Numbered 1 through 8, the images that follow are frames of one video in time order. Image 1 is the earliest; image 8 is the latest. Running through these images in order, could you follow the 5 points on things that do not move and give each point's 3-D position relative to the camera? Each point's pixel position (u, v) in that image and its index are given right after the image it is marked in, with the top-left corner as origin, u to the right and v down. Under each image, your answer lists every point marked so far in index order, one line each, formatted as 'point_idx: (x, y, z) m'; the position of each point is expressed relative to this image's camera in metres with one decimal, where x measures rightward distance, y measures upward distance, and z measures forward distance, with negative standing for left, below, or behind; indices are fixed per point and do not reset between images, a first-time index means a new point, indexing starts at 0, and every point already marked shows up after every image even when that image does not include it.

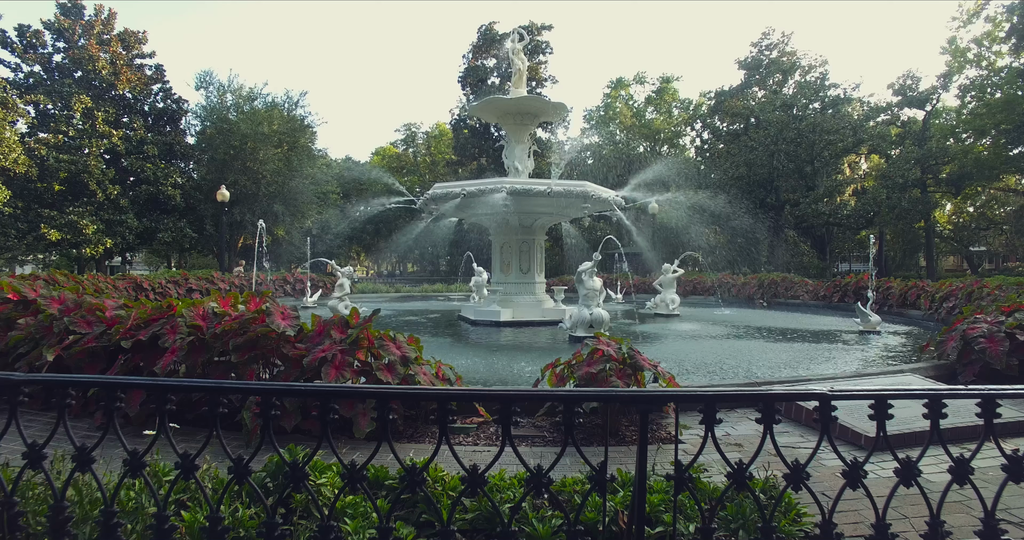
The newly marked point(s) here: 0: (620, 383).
0: (+0.6, -0.7, +3.5) m
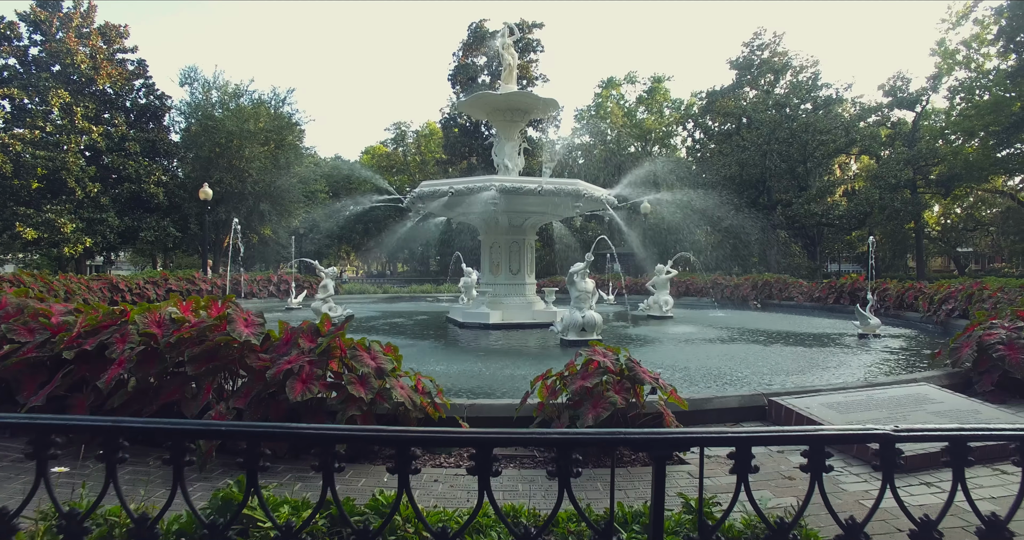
0: (+0.6, -0.7, +3.1) m
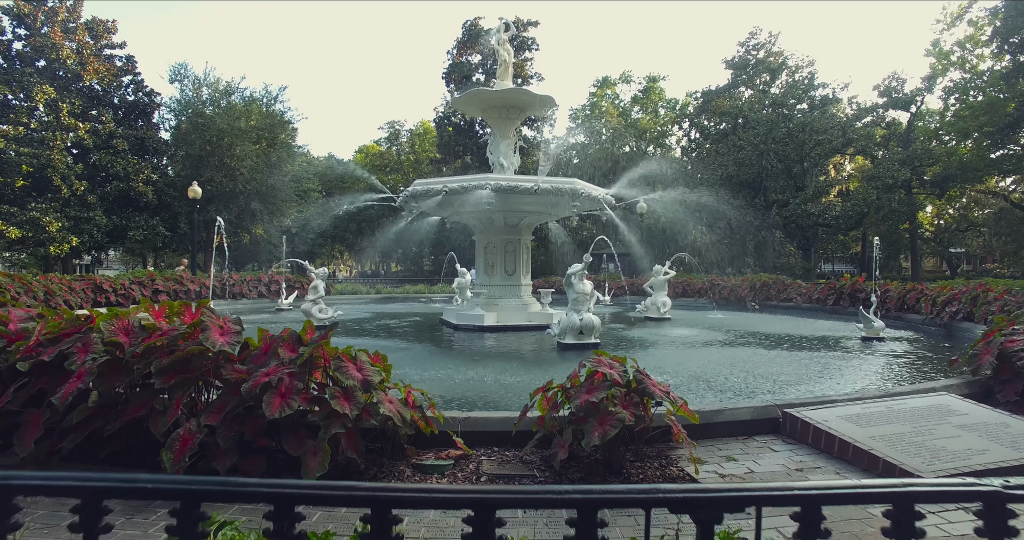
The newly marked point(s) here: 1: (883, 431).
0: (+0.6, -0.7, +2.9) m
1: (+2.2, -1.0, +3.4) m
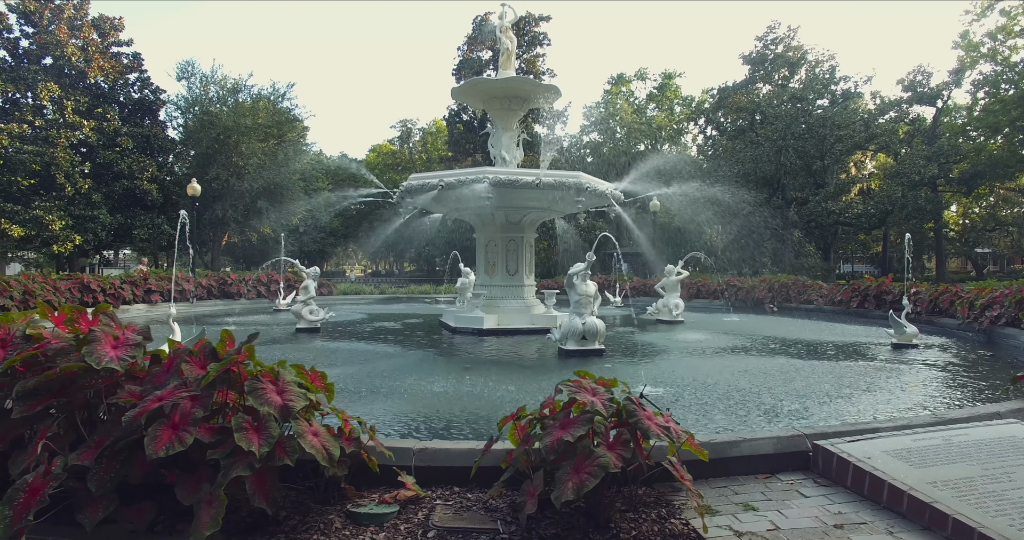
0: (+0.4, -0.7, +2.2) m
1: (+2.0, -1.0, +2.7) m
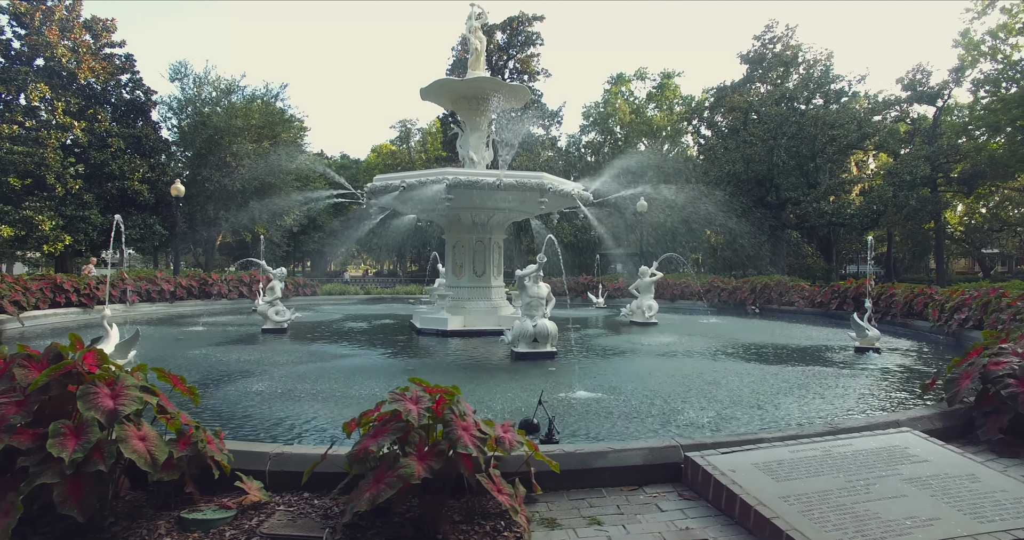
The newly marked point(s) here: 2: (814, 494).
0: (-0.3, -0.7, +2.1) m
1: (+1.3, -1.0, +2.6) m
2: (+1.3, -1.0, +2.5) m
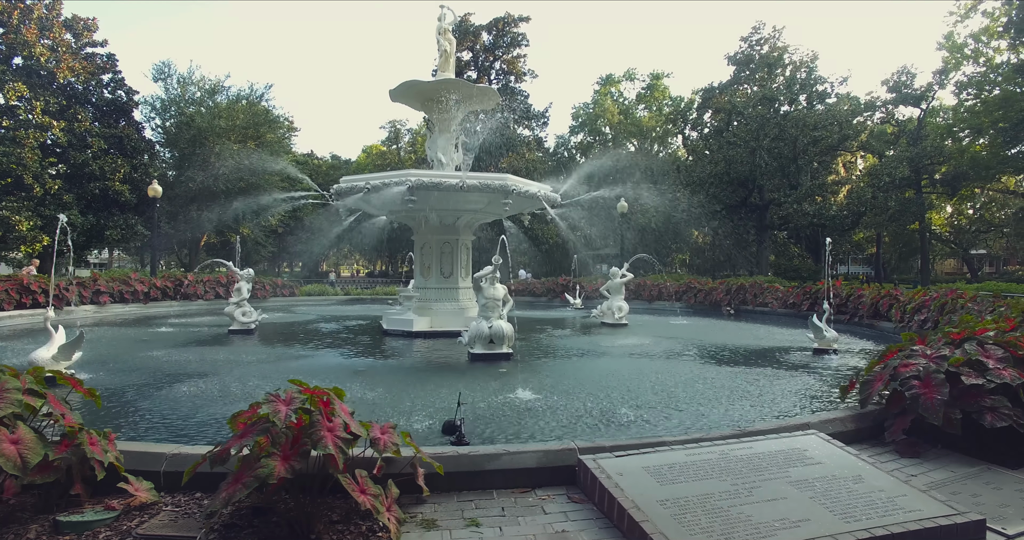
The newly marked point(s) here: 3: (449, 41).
0: (-0.9, -0.8, +2.1) m
1: (+0.8, -1.0, +2.6) m
2: (+0.8, -1.0, +2.6) m
3: (-1.2, +4.6, +11.5) m
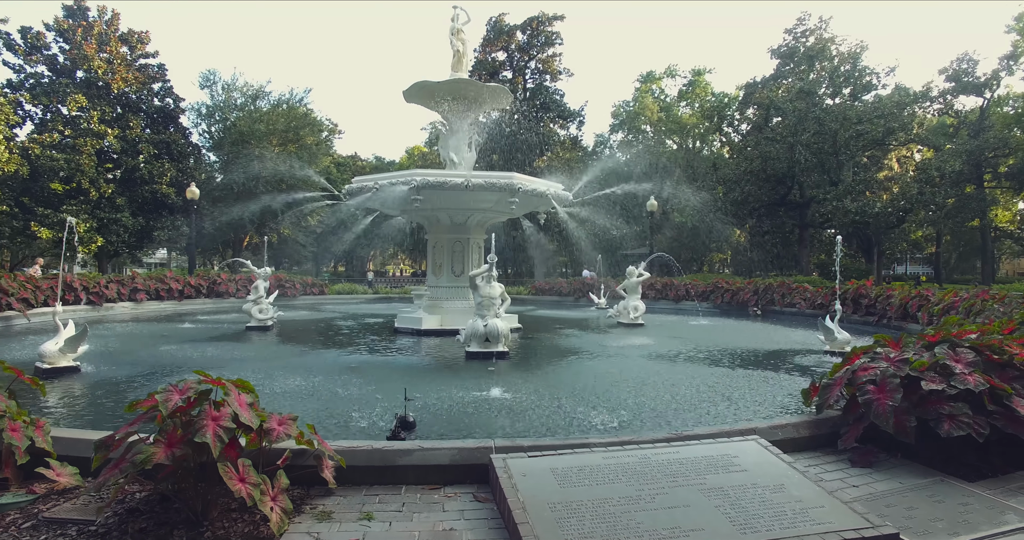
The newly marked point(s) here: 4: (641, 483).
0: (-1.4, -0.7, +2.2) m
1: (+0.3, -1.0, +2.5) m
2: (+0.3, -1.0, +2.5) m
3: (-1.0, +4.7, +11.5) m
4: (+0.6, -1.0, +2.6) m
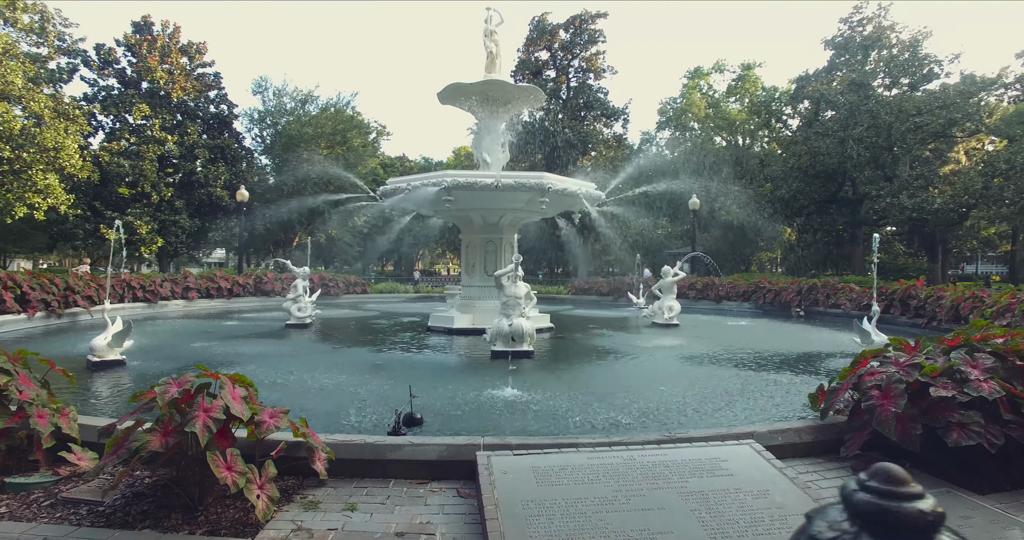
0: (-1.5, -0.7, +2.3) m
1: (+0.2, -1.0, +2.5) m
2: (+0.2, -1.0, +2.5) m
3: (-0.3, +4.7, +11.6) m
4: (+0.5, -1.0, +2.6) m
